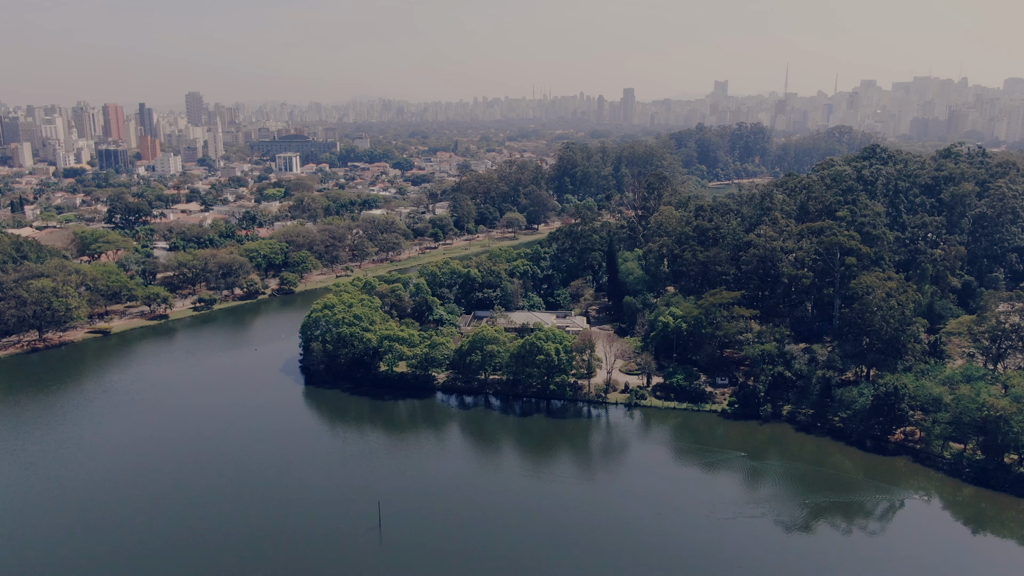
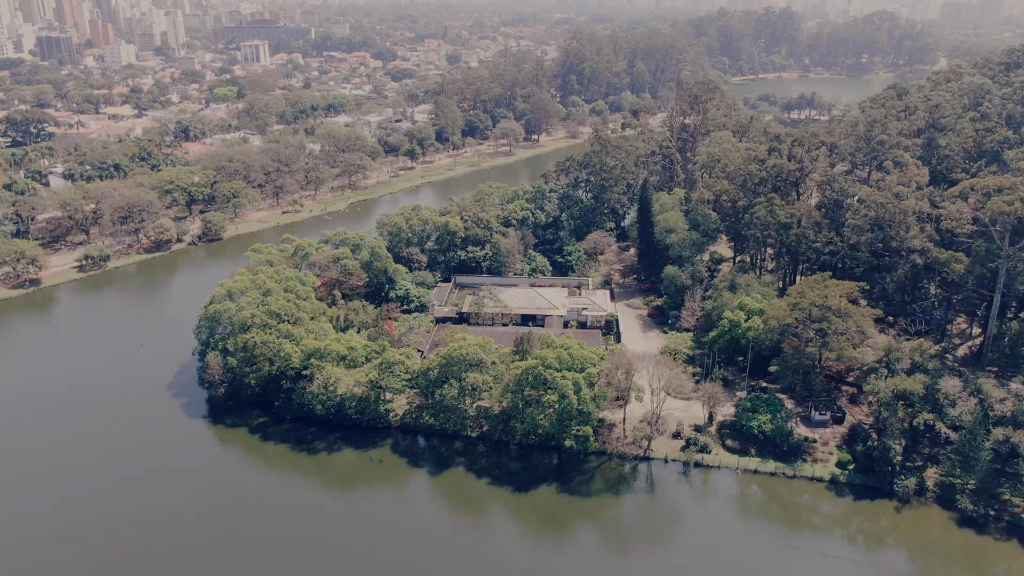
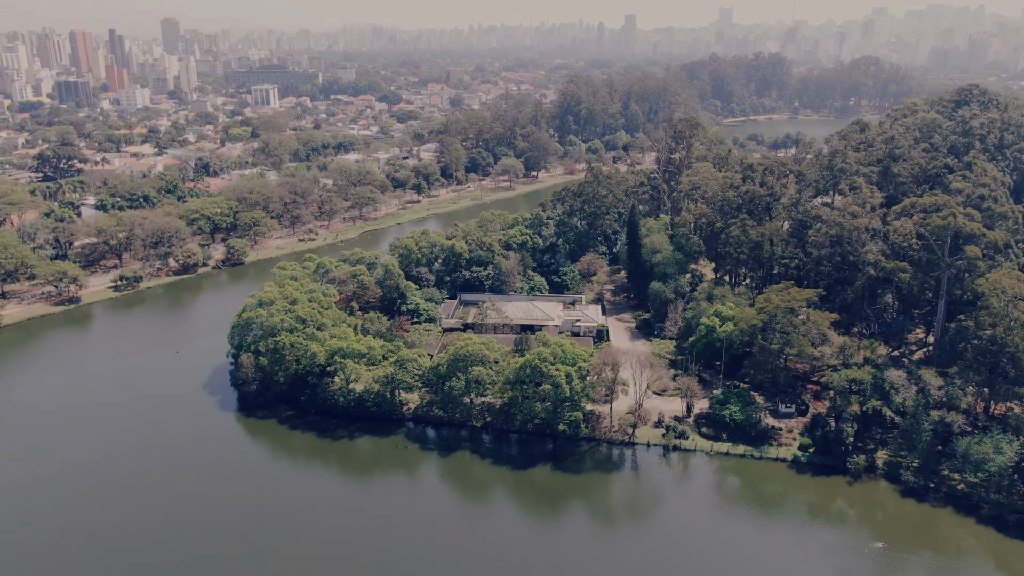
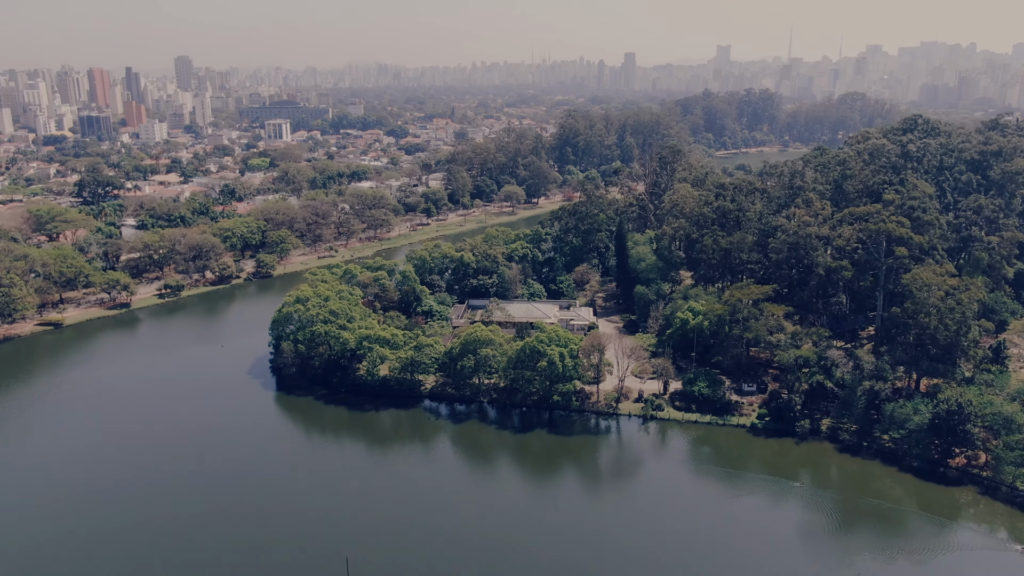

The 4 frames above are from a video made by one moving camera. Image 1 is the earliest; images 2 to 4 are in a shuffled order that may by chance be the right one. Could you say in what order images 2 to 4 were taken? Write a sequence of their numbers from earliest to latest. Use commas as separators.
4, 3, 2
